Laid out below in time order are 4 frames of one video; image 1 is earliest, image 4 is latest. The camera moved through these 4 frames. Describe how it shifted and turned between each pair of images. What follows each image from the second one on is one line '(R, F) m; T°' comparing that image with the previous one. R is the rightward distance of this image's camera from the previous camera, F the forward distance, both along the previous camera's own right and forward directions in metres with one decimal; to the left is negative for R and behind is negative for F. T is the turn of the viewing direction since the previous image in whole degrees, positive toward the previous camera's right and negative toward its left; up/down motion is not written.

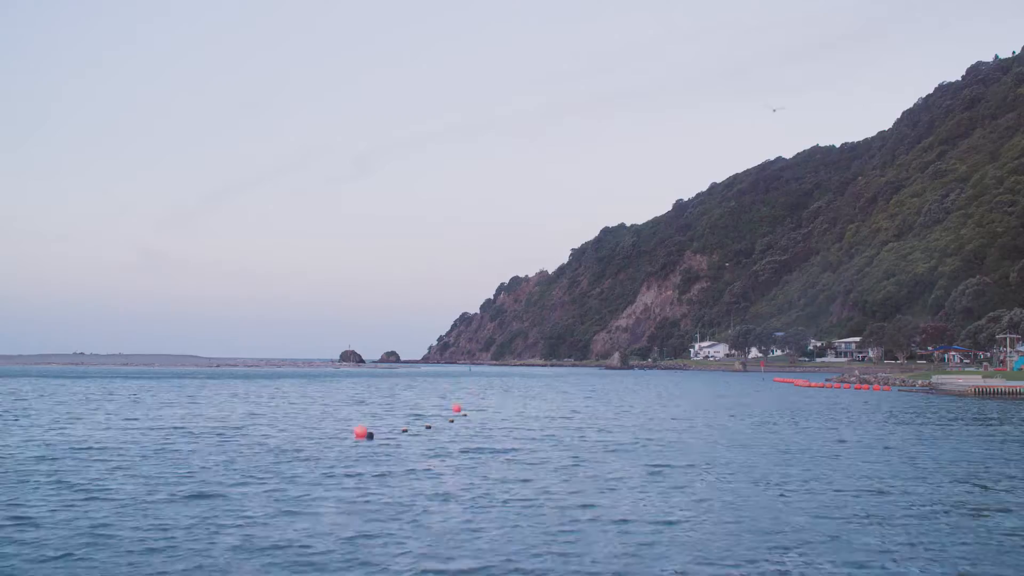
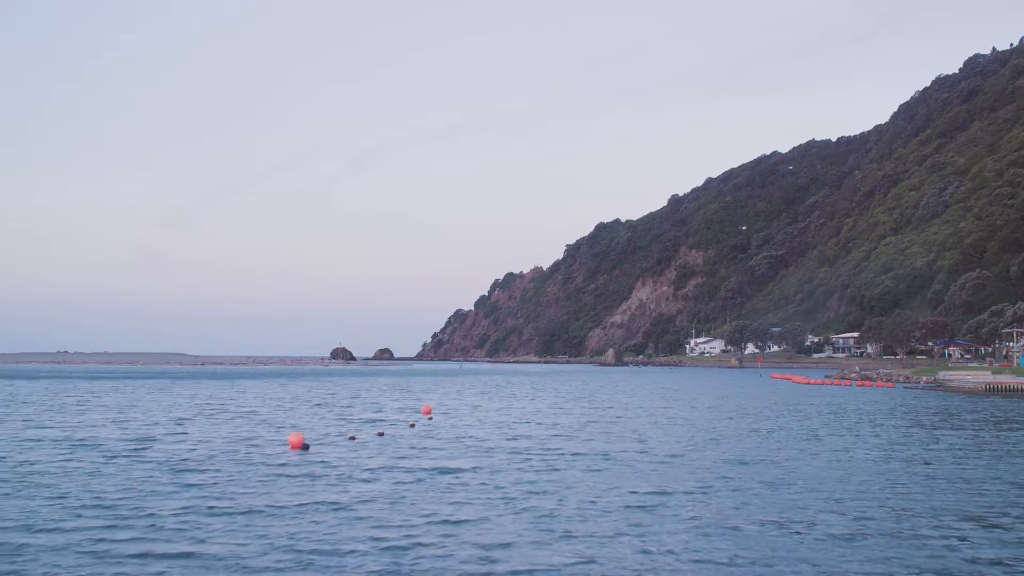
(+0.4, +2.1) m; 0°
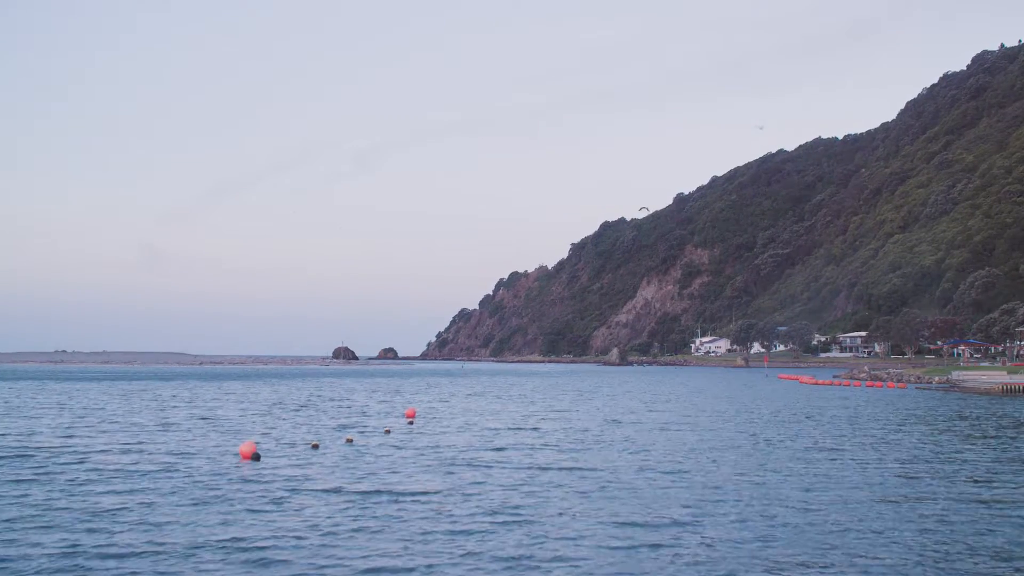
(+0.3, +1.2) m; 0°
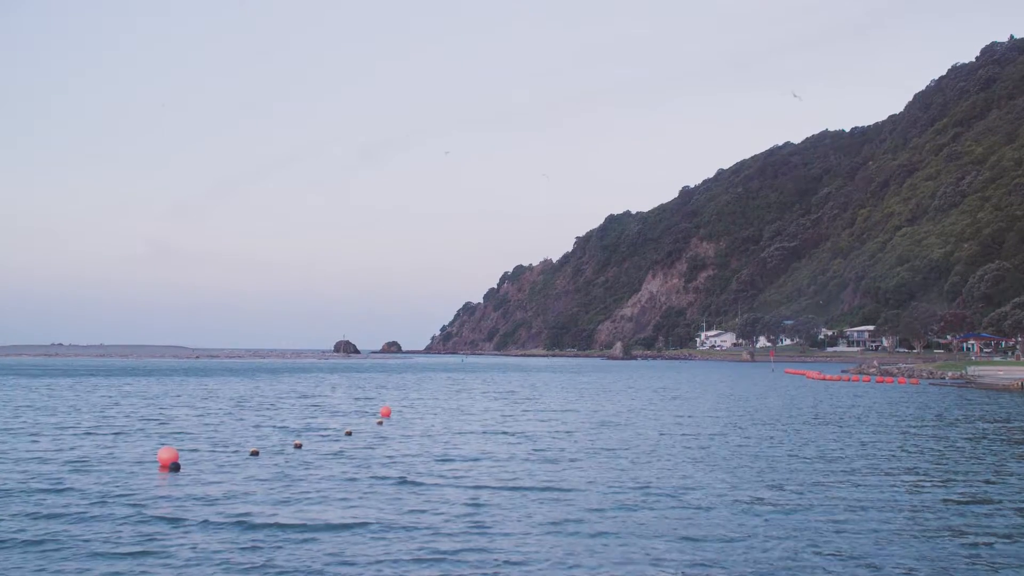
(+0.3, +1.4) m; 0°
